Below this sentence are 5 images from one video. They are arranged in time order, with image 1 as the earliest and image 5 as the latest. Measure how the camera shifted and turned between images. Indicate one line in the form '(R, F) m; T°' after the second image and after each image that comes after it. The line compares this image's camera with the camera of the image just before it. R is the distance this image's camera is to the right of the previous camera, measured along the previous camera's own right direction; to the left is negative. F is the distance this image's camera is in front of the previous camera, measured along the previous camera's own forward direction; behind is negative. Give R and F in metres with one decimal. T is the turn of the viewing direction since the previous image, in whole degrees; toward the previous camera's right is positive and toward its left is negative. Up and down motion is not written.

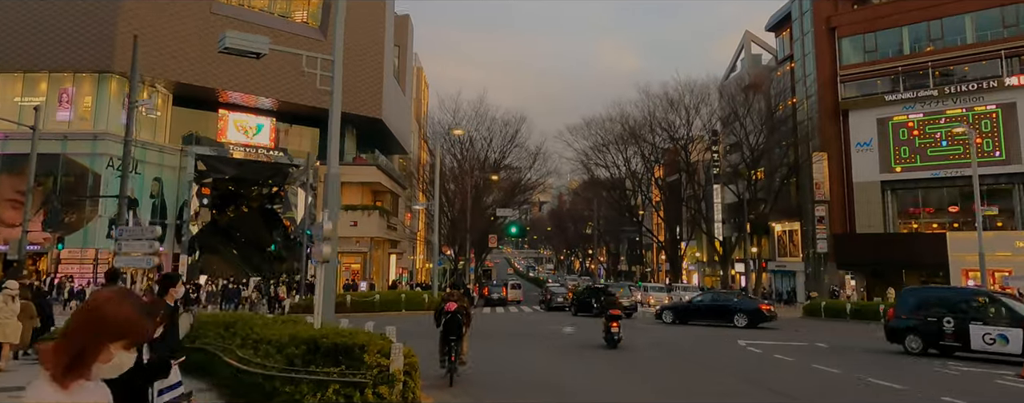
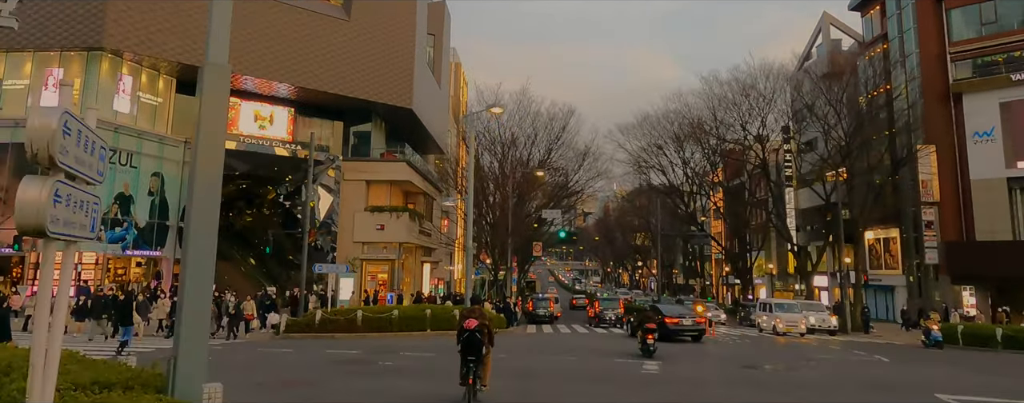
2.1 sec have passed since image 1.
(-0.3, +5.3) m; -4°
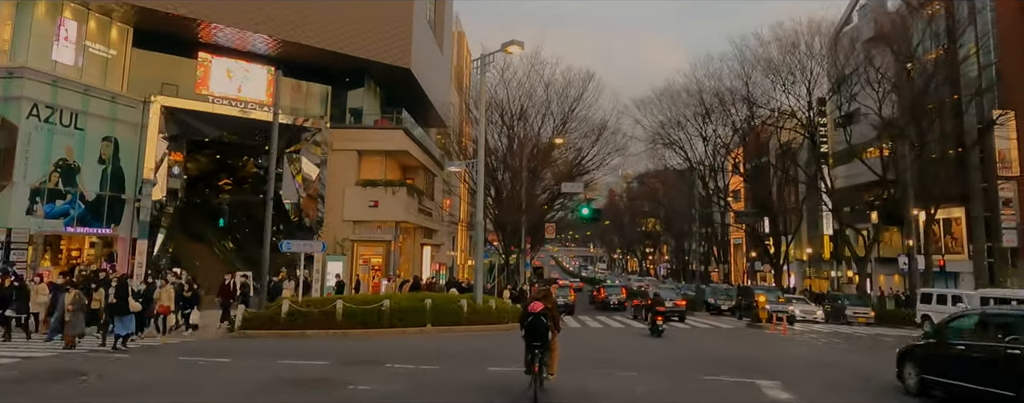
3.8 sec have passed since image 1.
(-0.5, +4.6) m; 0°
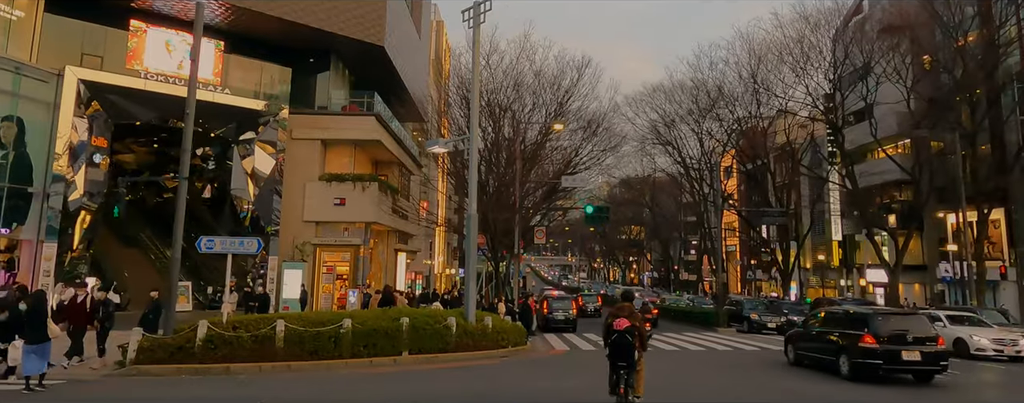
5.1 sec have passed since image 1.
(-0.6, +4.3) m; +2°
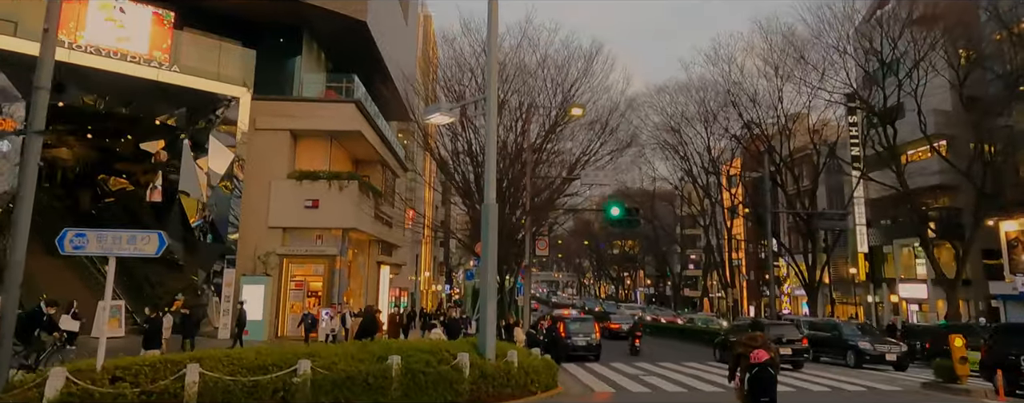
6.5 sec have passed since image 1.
(-0.8, +4.2) m; +1°
